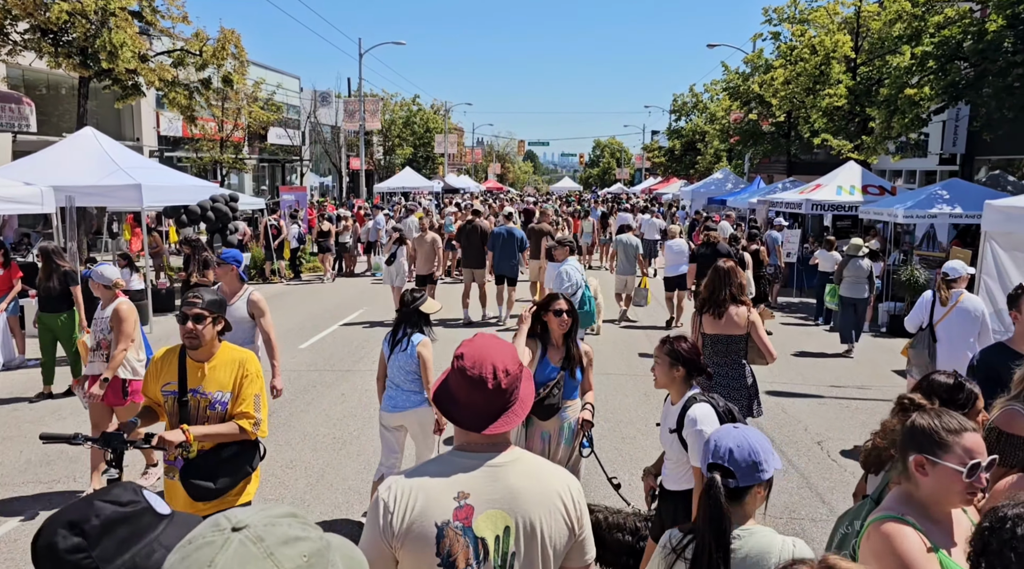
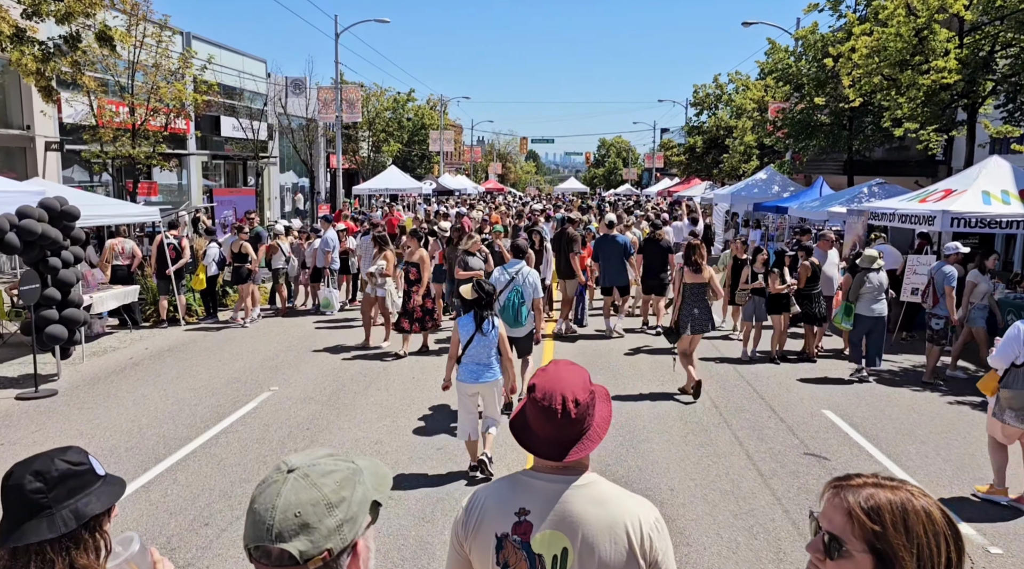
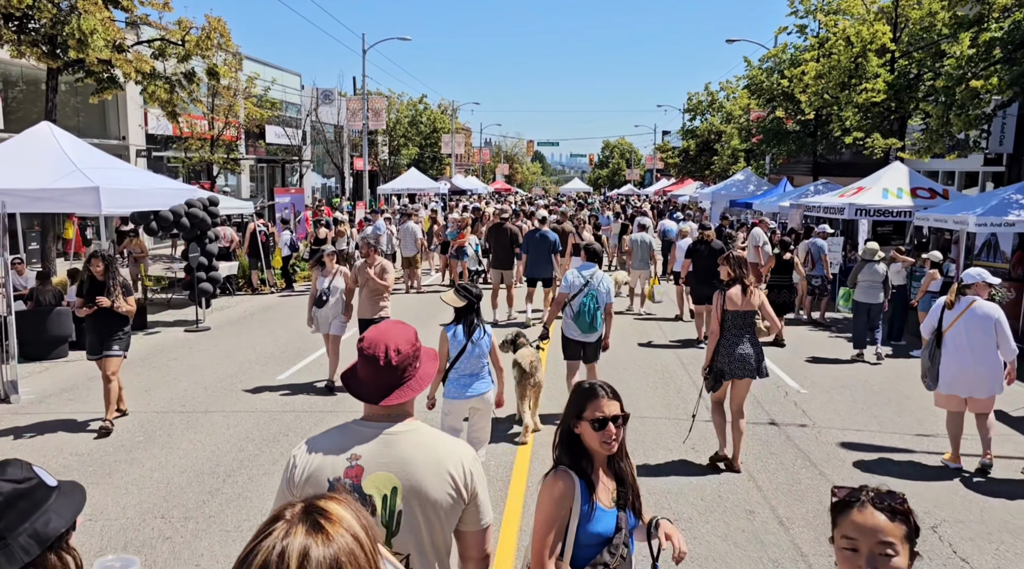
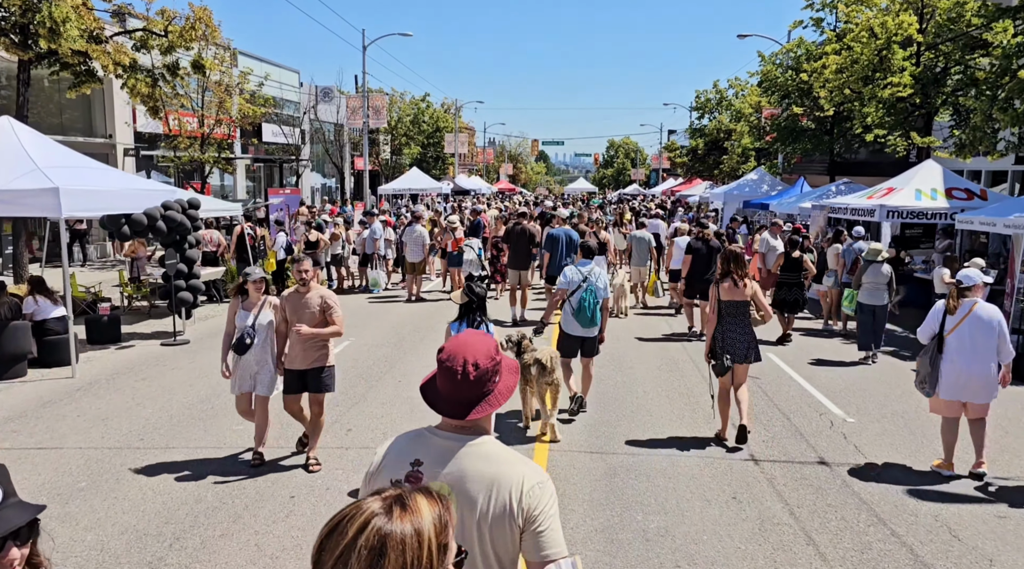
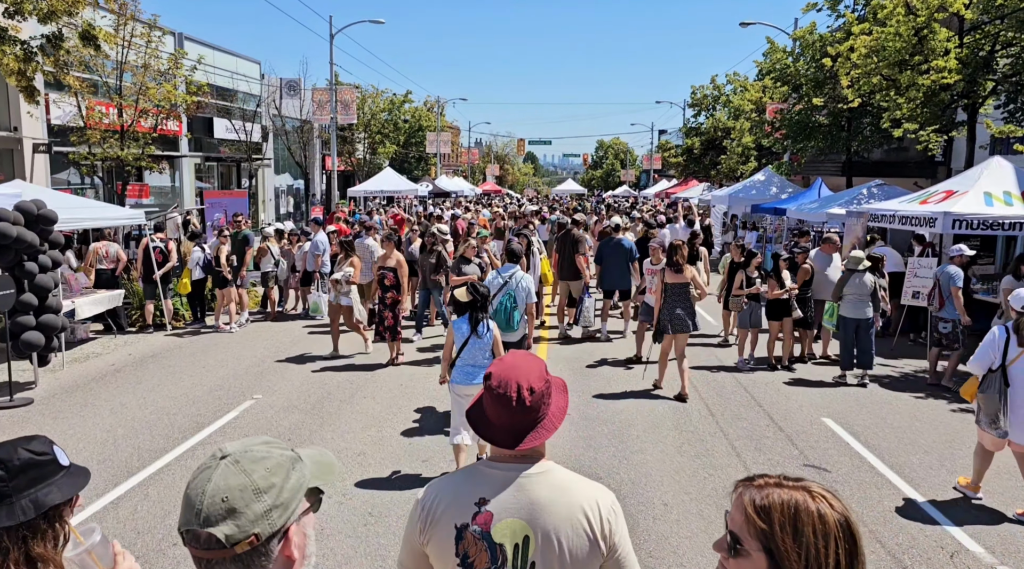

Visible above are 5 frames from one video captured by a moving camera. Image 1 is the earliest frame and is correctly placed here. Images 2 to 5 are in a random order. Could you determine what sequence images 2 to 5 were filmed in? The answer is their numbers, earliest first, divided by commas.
3, 4, 2, 5
